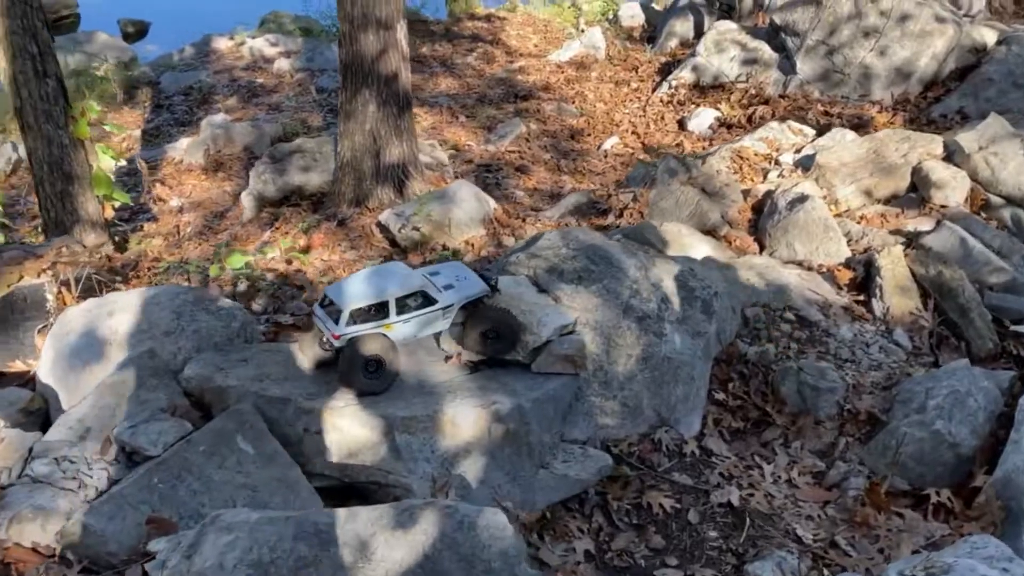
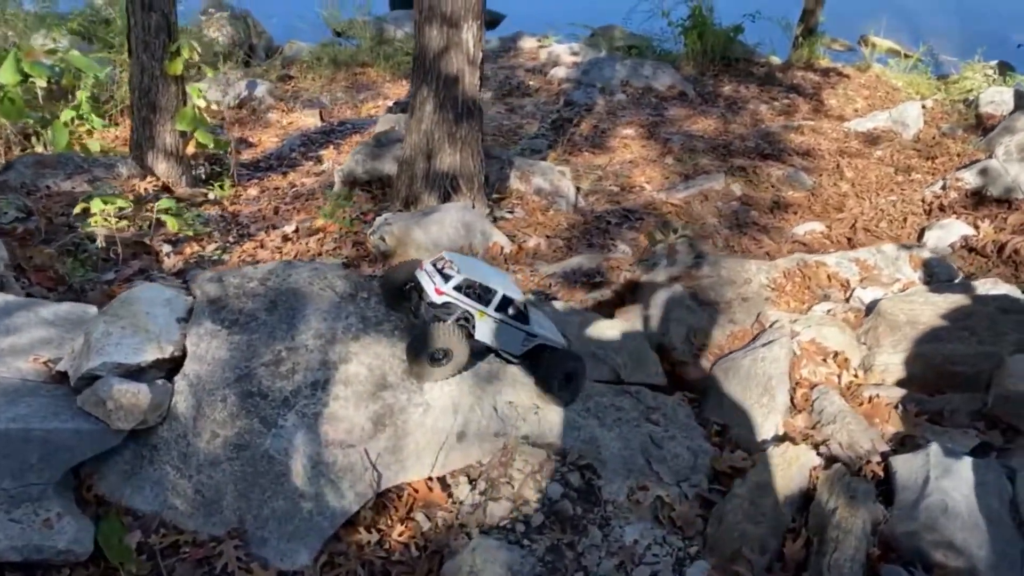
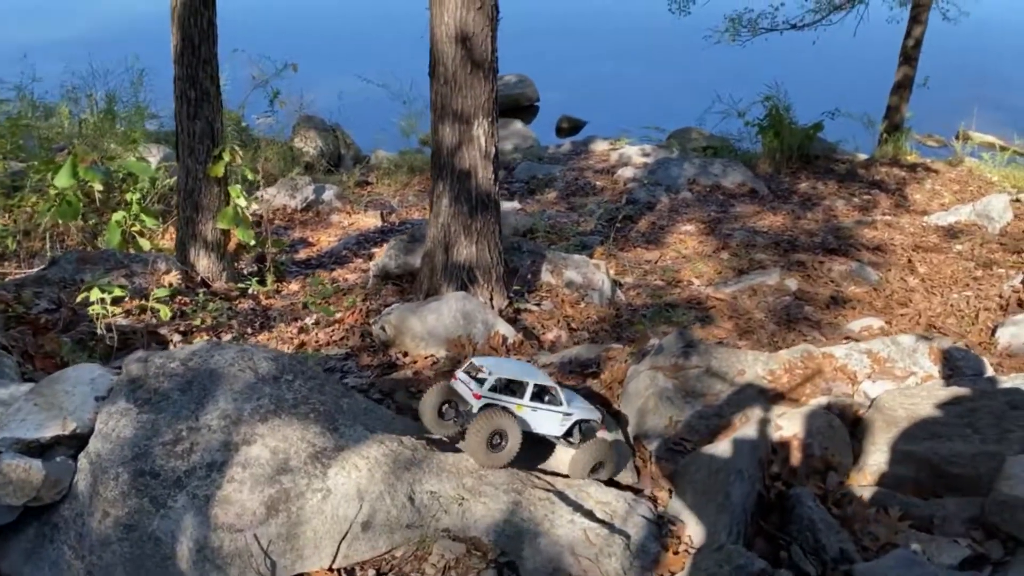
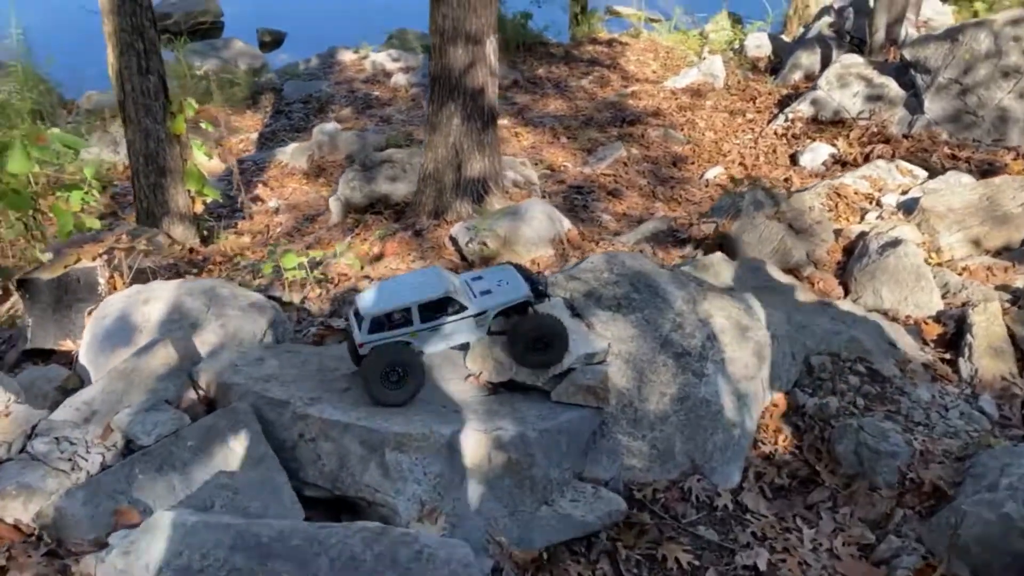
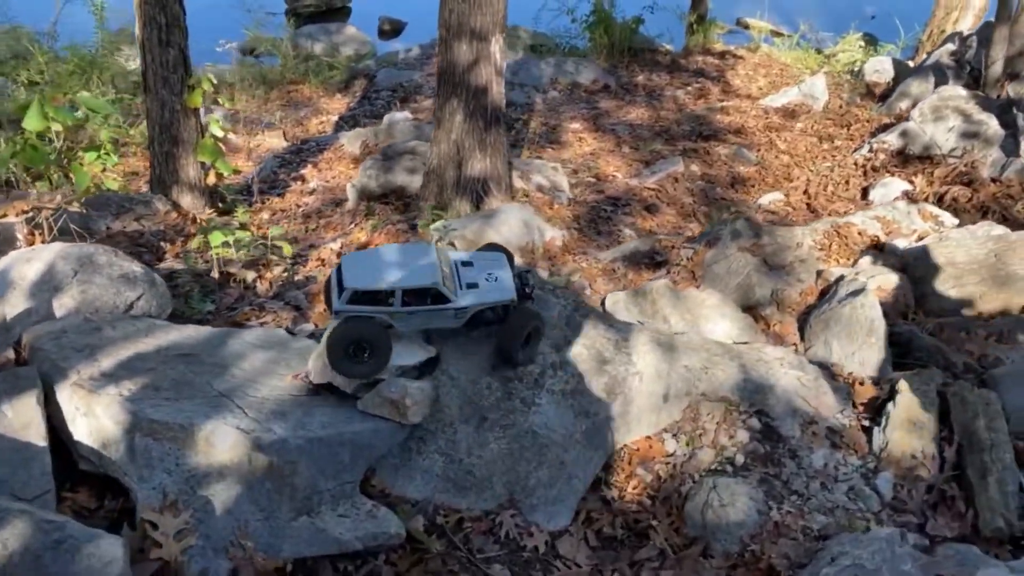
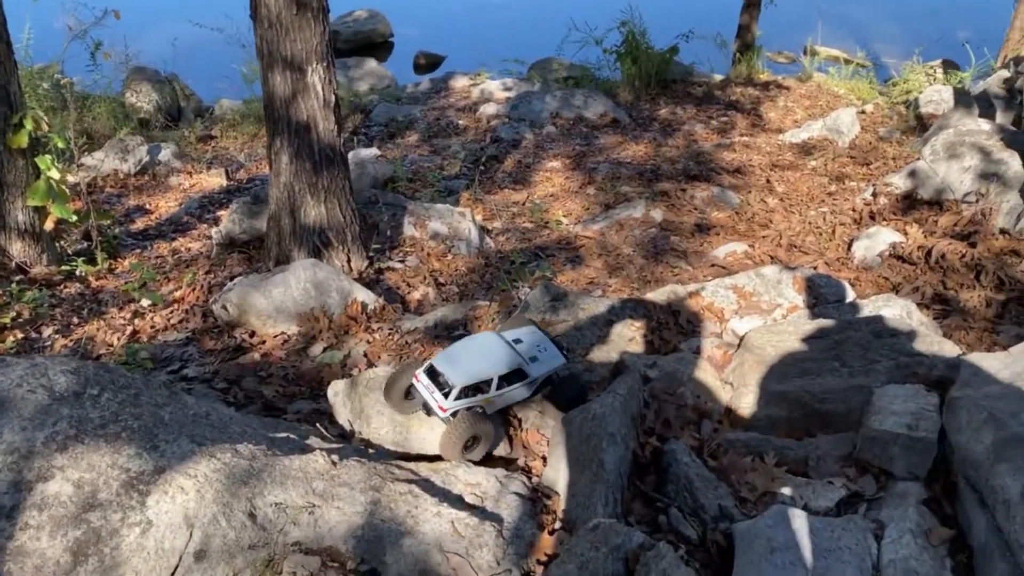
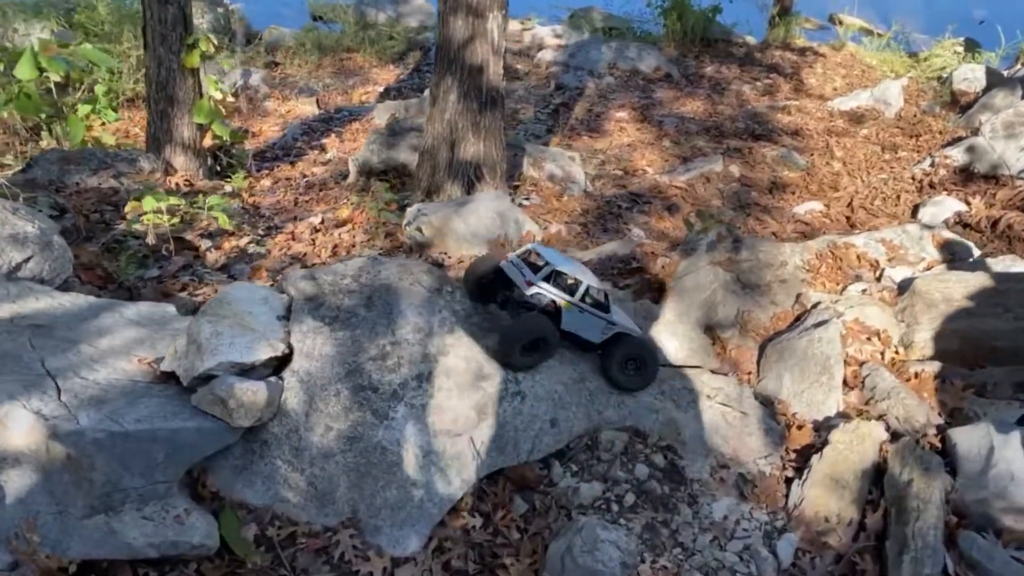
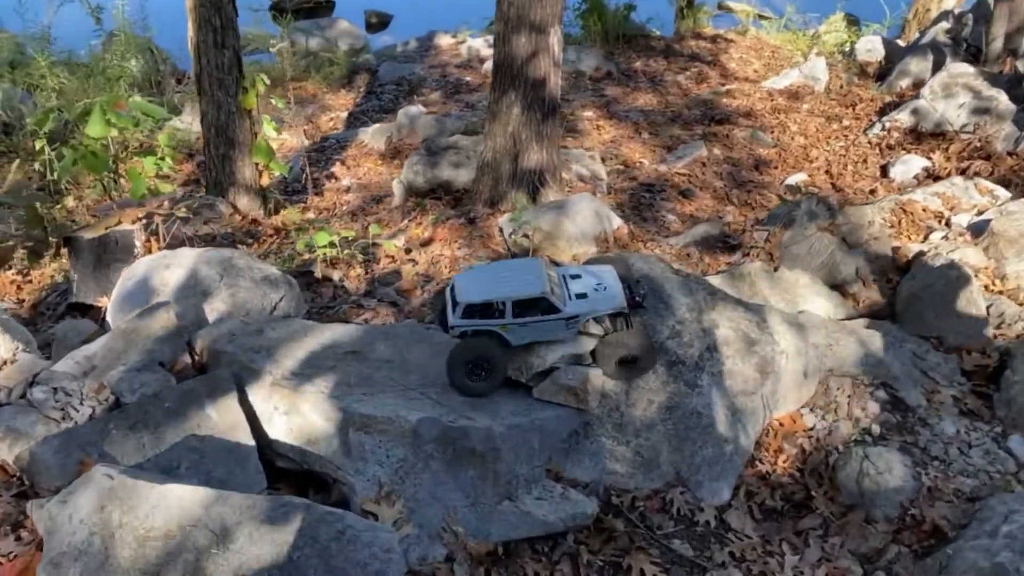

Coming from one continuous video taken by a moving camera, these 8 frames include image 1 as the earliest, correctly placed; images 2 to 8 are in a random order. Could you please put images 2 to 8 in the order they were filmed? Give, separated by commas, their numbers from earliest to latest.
4, 8, 5, 7, 2, 3, 6
